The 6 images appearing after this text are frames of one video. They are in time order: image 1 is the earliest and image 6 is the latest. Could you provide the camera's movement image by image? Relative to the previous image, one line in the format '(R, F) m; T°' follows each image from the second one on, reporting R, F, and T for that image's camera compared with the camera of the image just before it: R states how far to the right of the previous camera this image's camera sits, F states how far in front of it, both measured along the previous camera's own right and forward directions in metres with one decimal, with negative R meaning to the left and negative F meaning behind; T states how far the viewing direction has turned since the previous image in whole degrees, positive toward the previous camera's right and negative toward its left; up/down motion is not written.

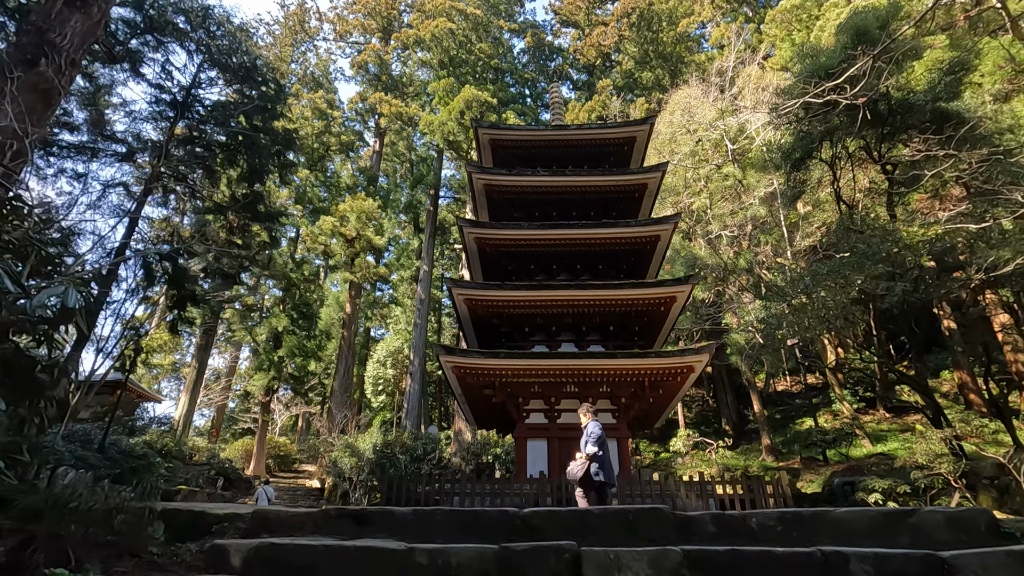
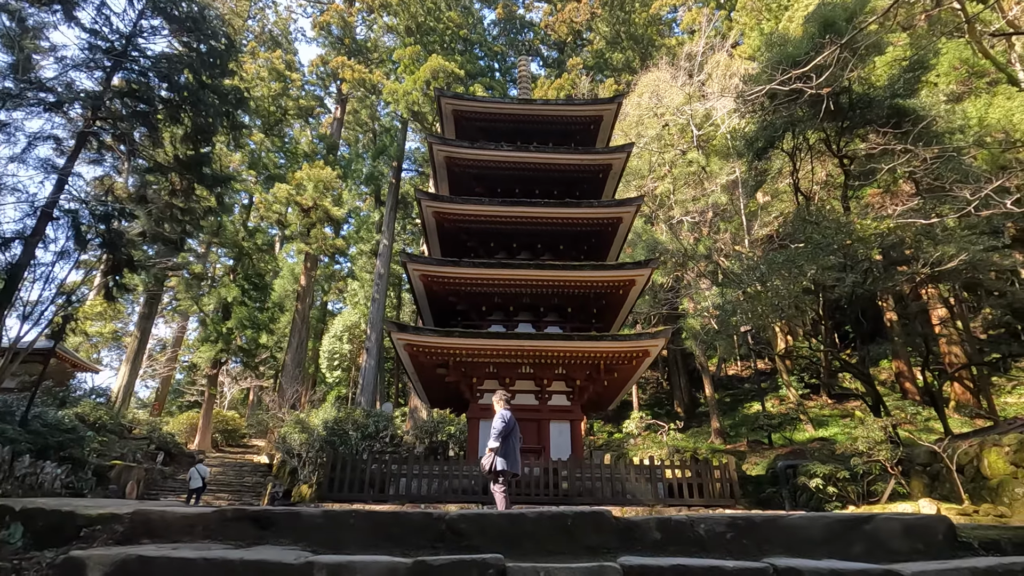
(+0.1, +0.2) m; +4°
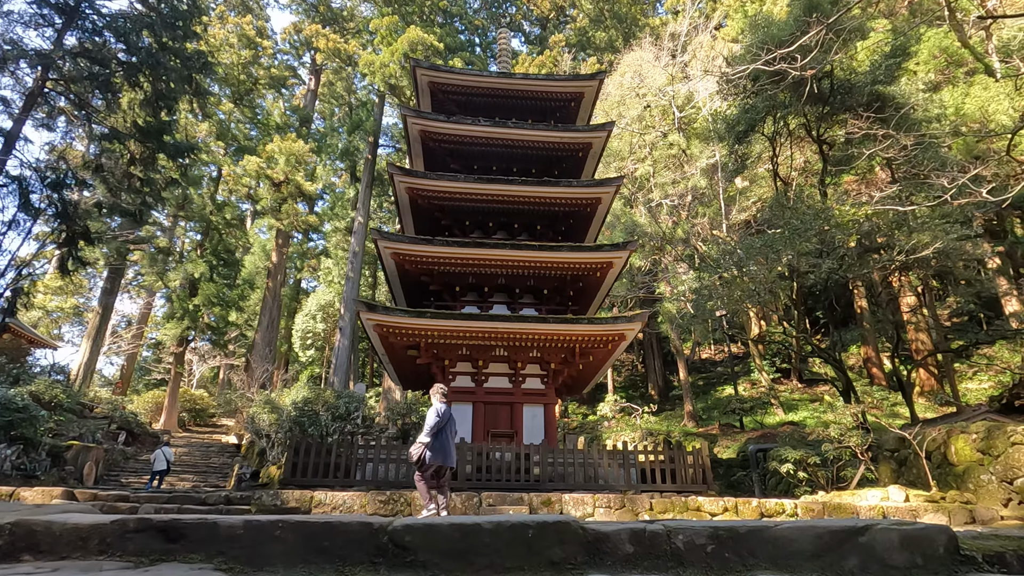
(+0.1, +0.2) m; +2°
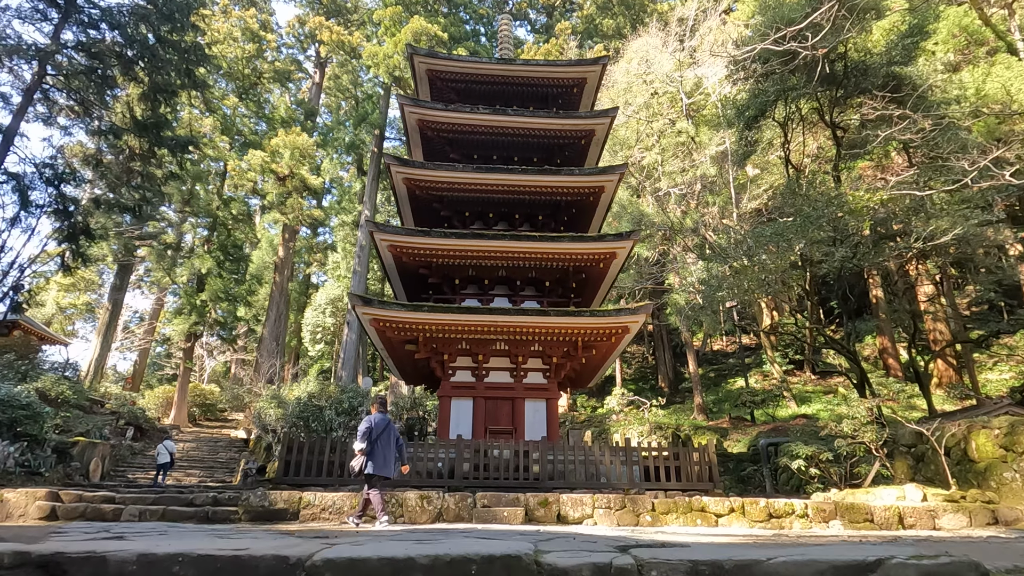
(+0.1, +0.2) m; -1°
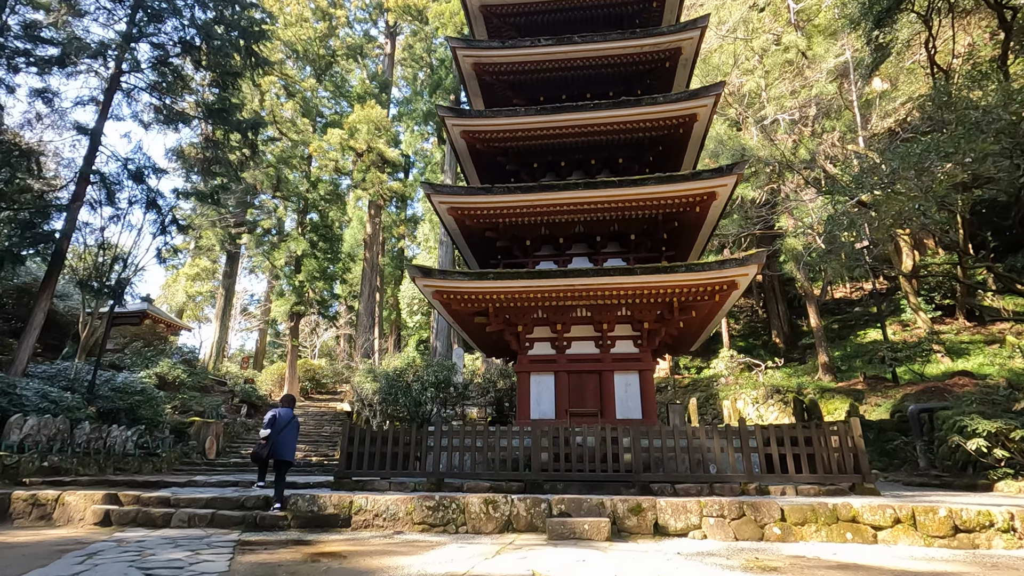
(+0.2, +0.9) m; -10°
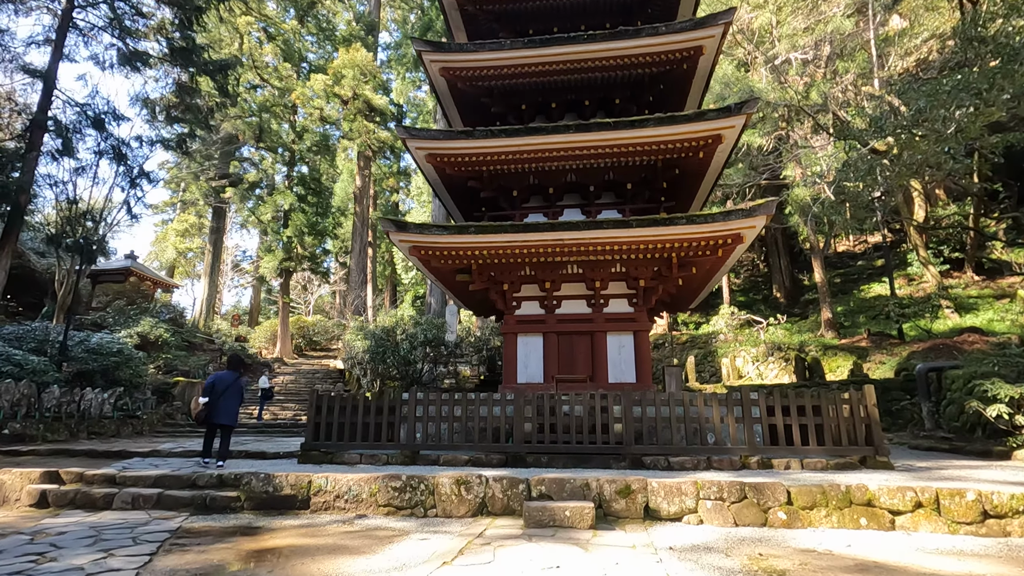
(+0.2, +0.5) m; 0°
